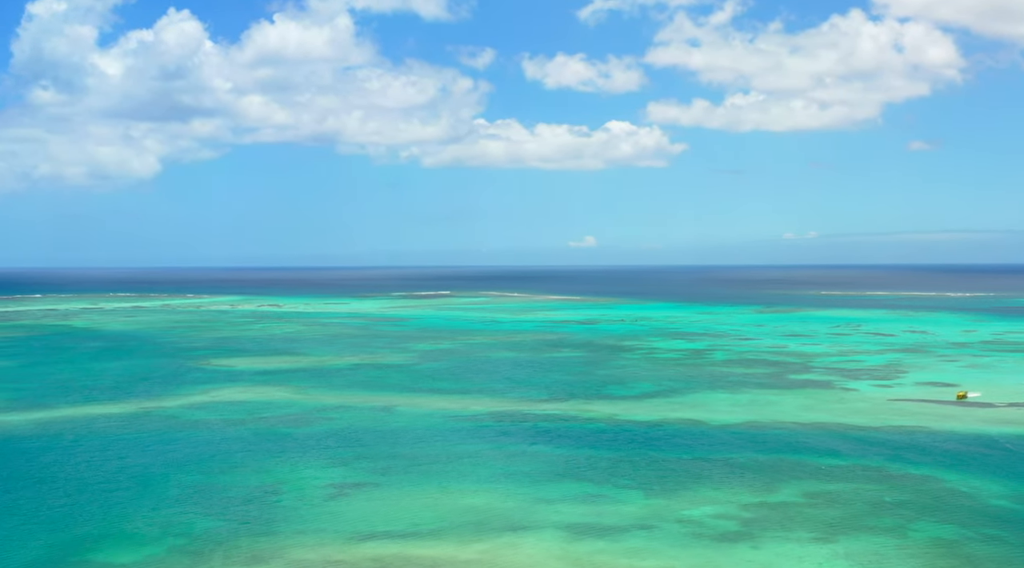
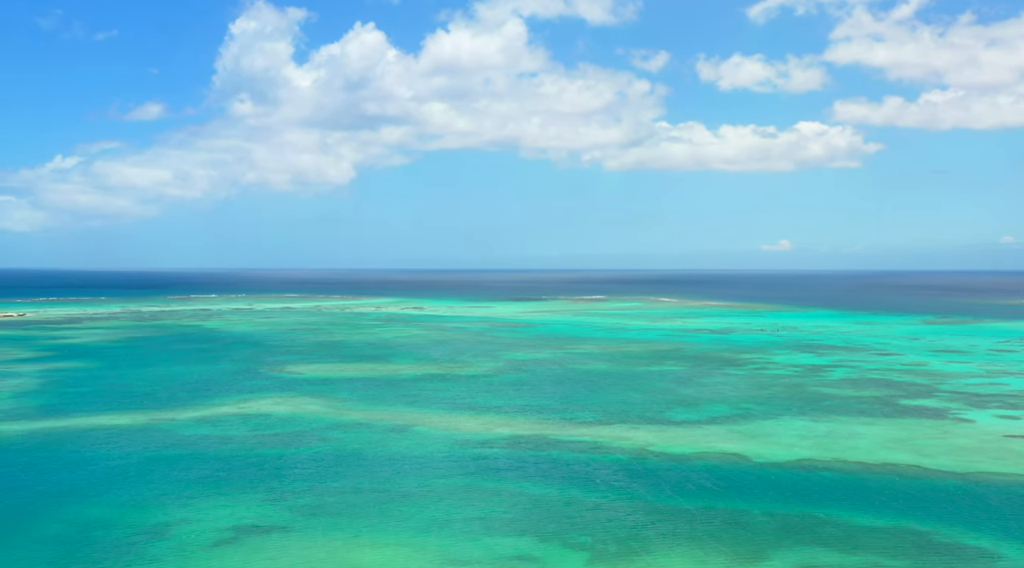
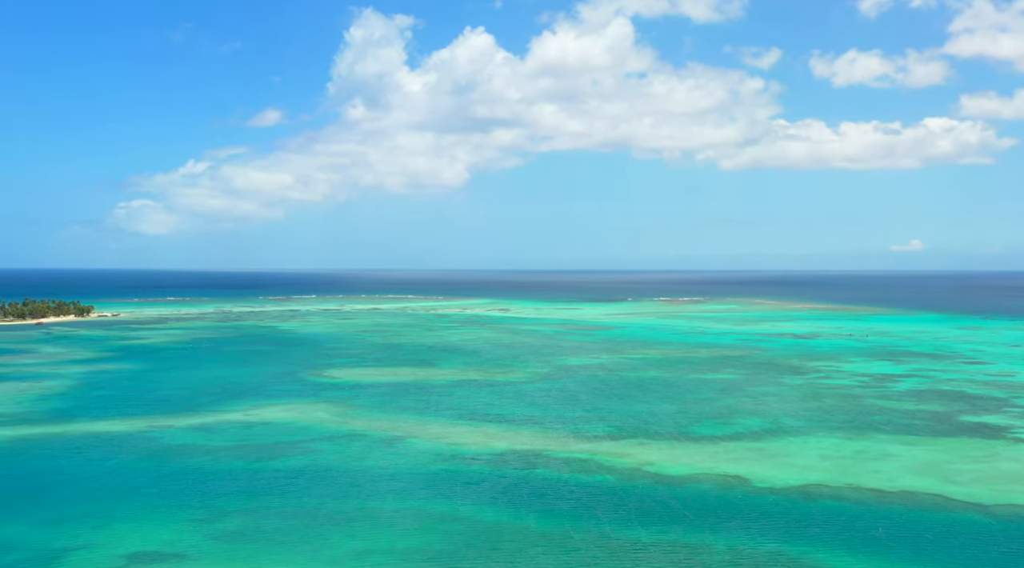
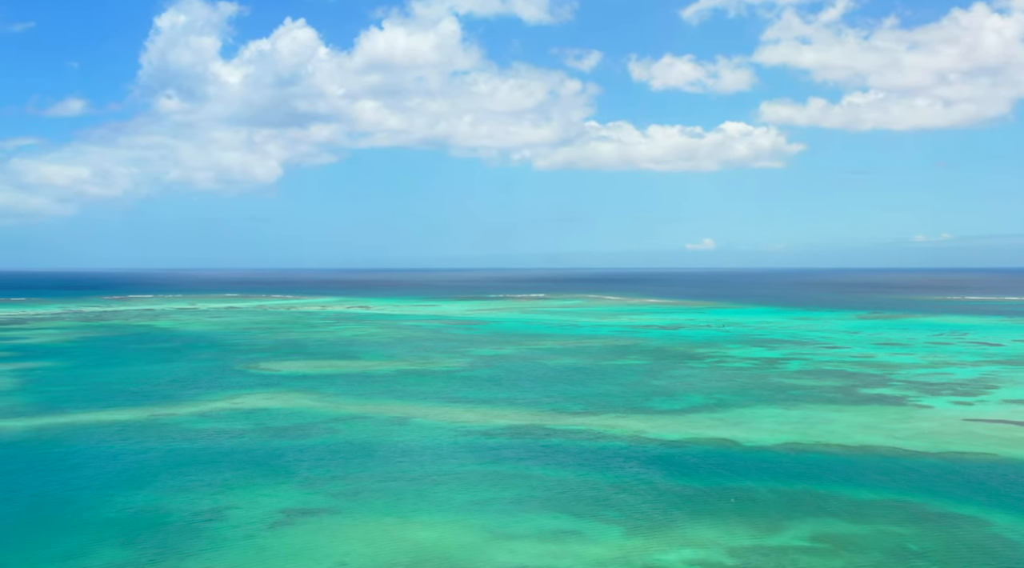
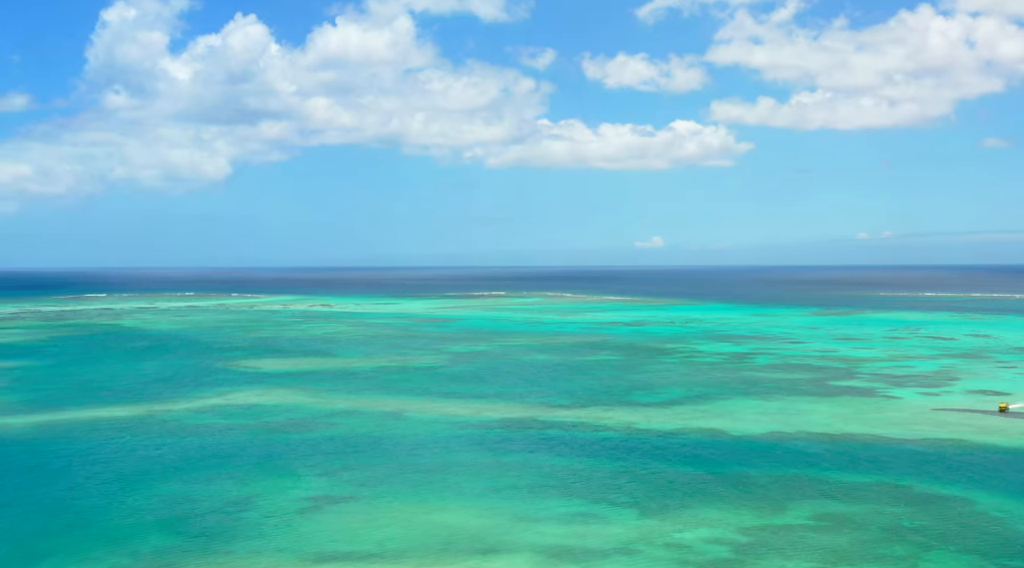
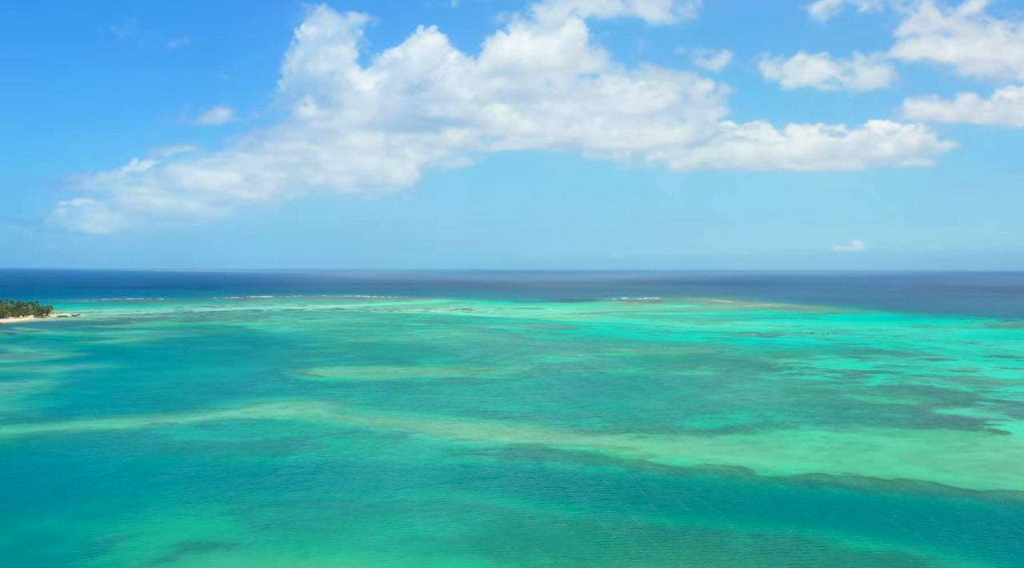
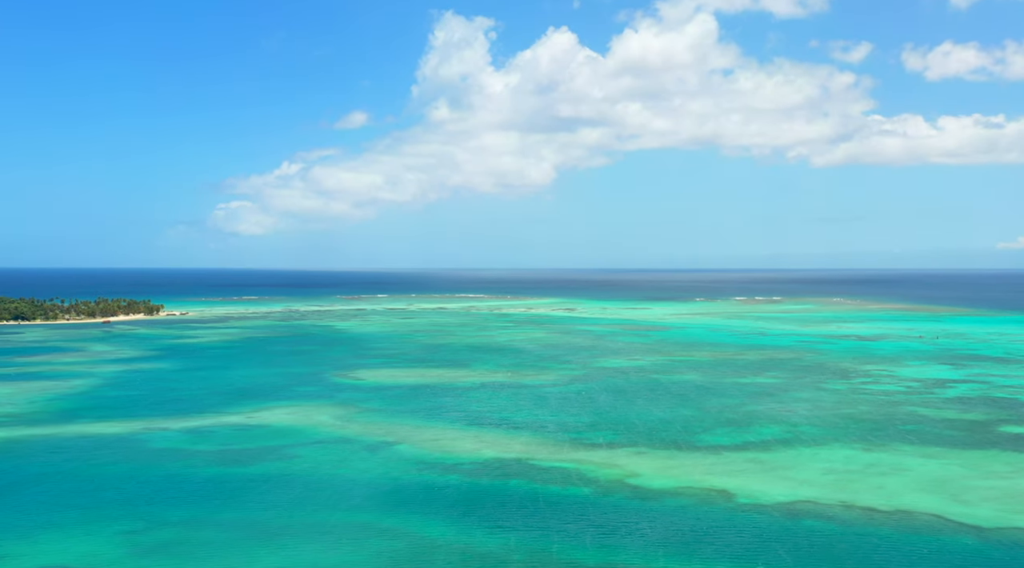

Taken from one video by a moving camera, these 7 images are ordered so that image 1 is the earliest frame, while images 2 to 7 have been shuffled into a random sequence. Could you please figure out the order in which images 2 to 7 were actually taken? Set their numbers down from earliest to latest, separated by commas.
5, 4, 2, 6, 3, 7
